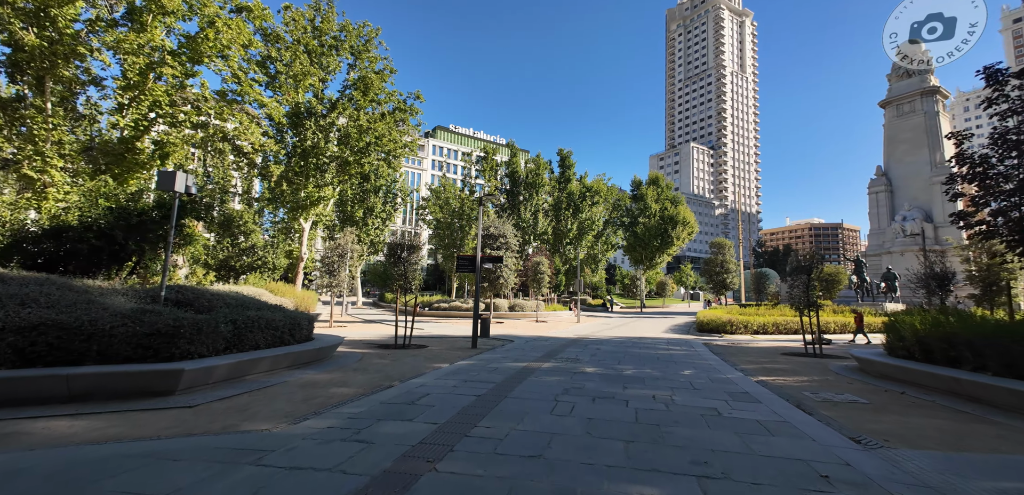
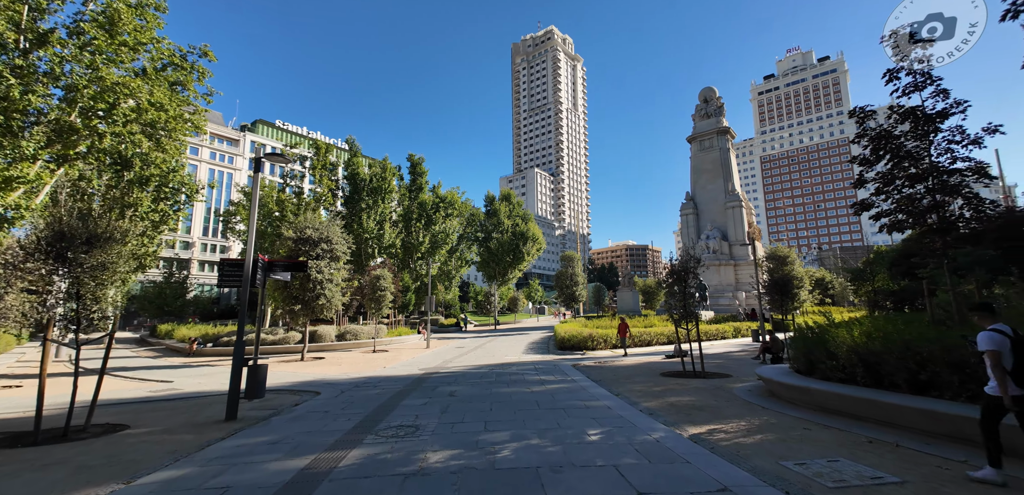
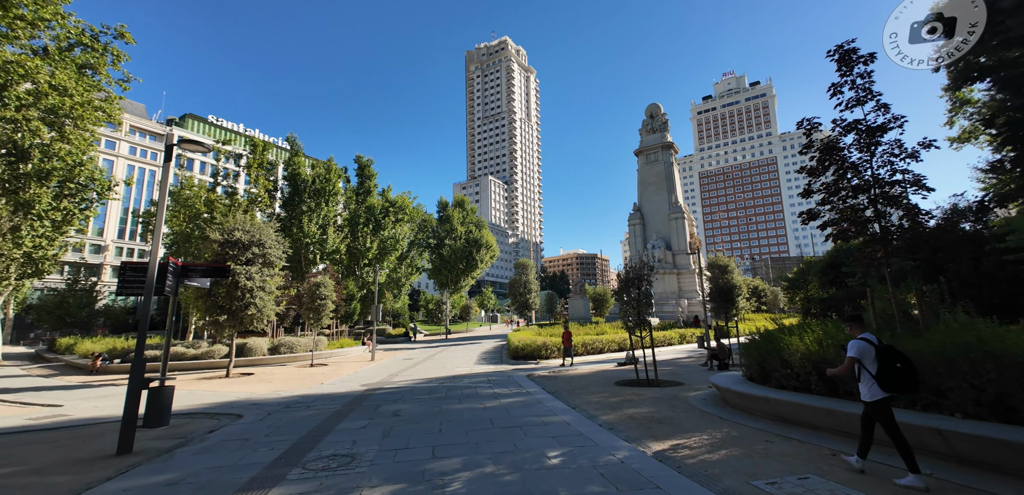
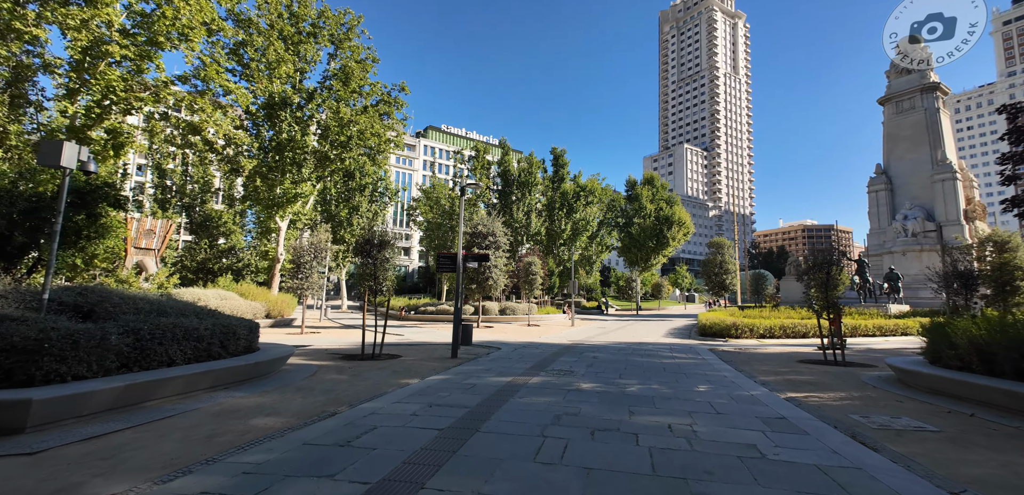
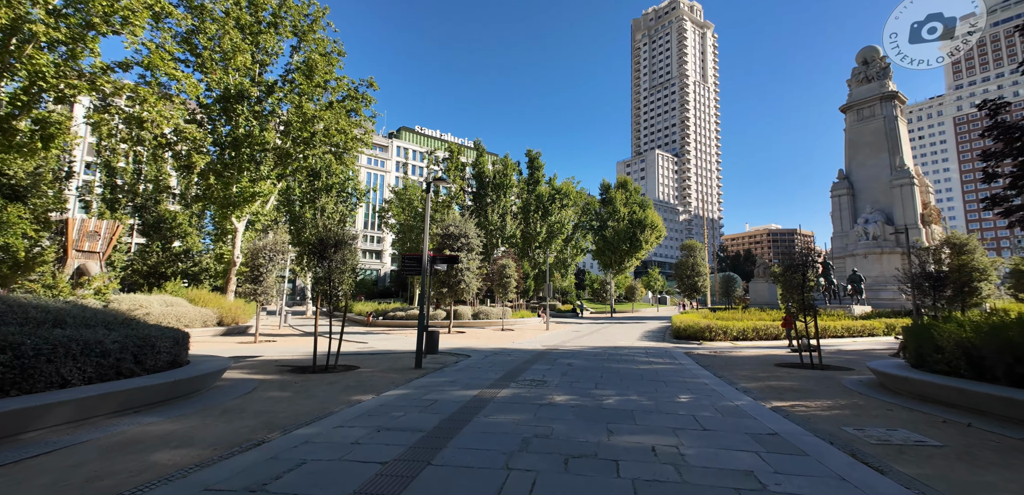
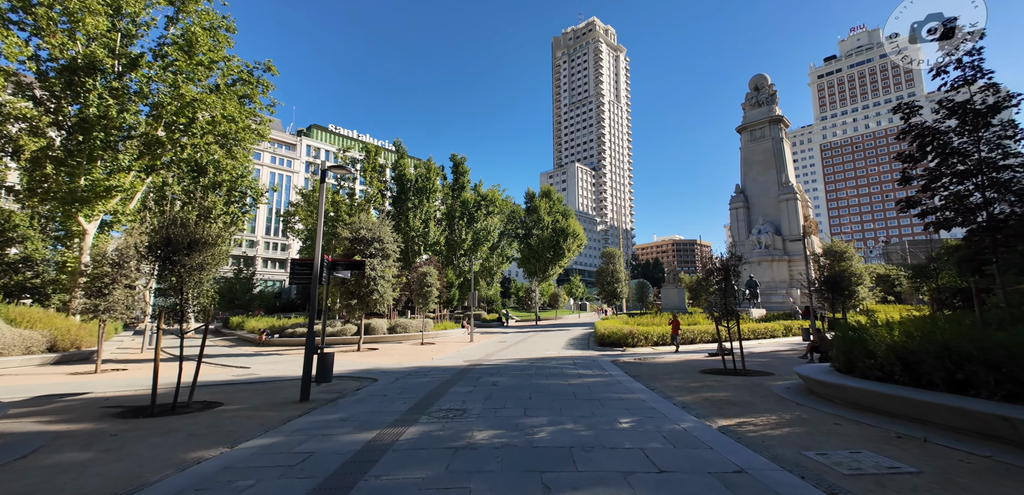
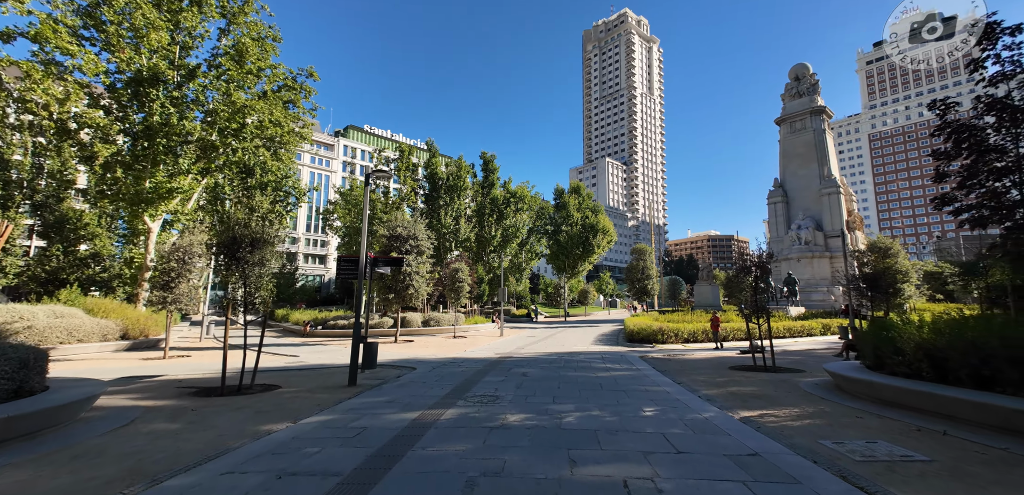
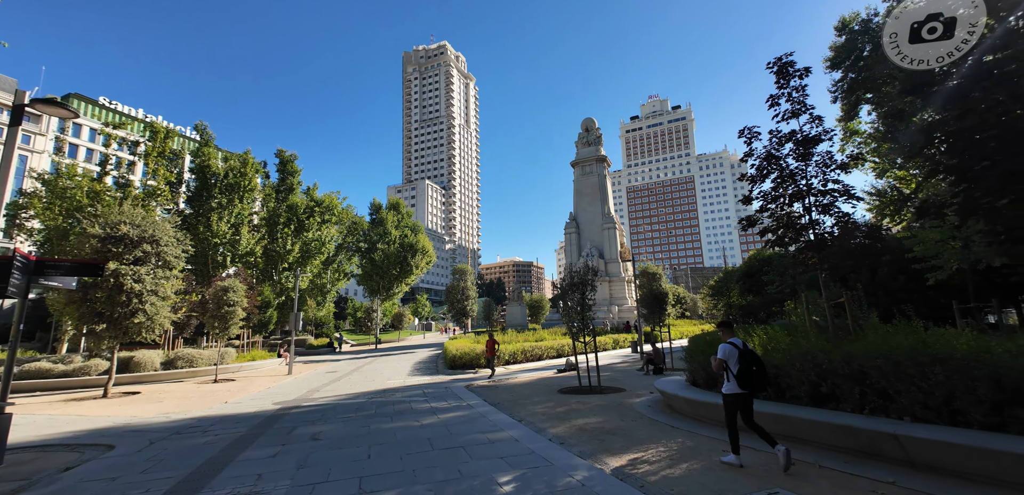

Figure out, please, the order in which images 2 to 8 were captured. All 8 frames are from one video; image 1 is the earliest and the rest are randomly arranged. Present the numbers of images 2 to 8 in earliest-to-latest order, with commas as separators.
4, 5, 7, 6, 2, 3, 8
